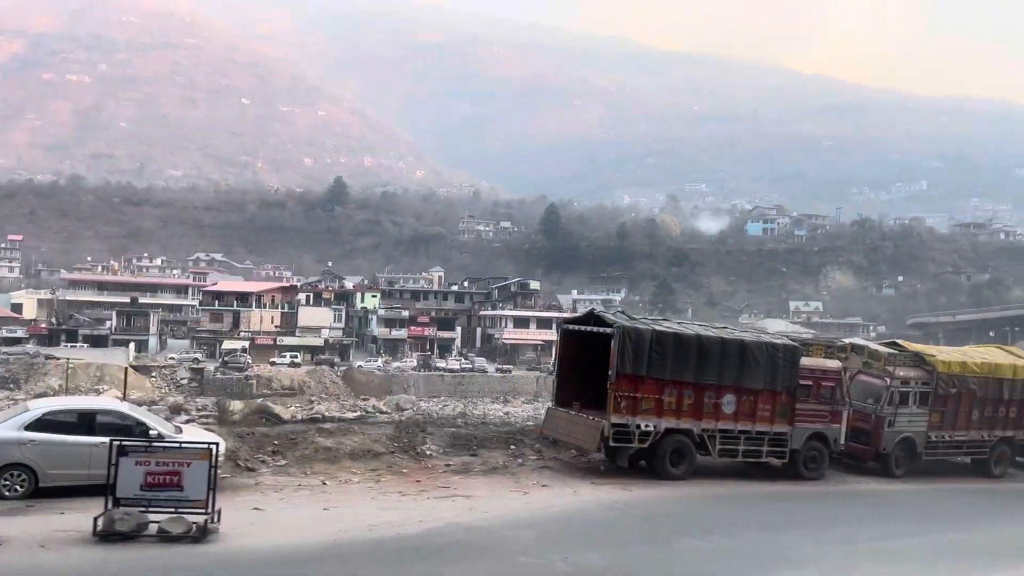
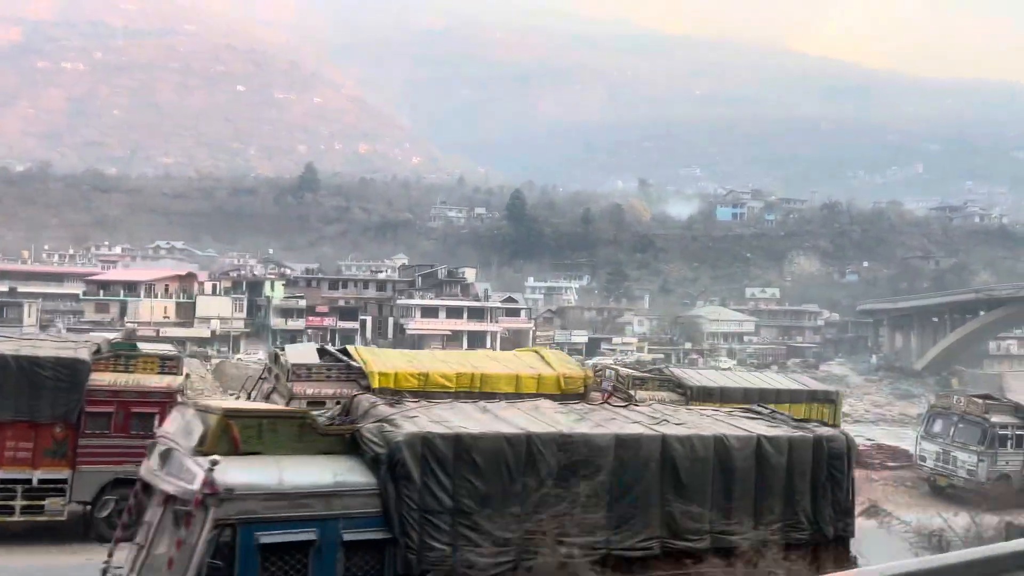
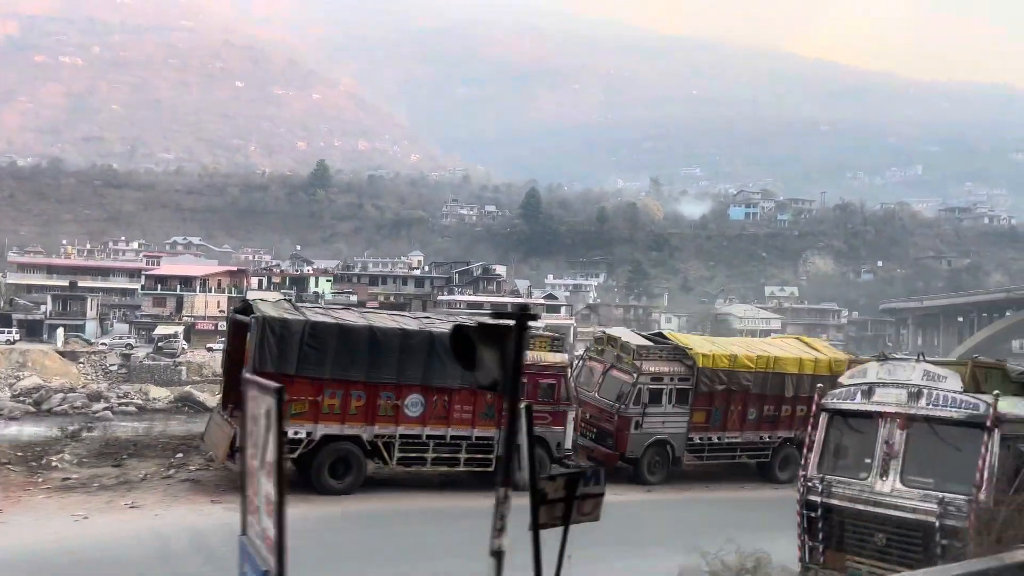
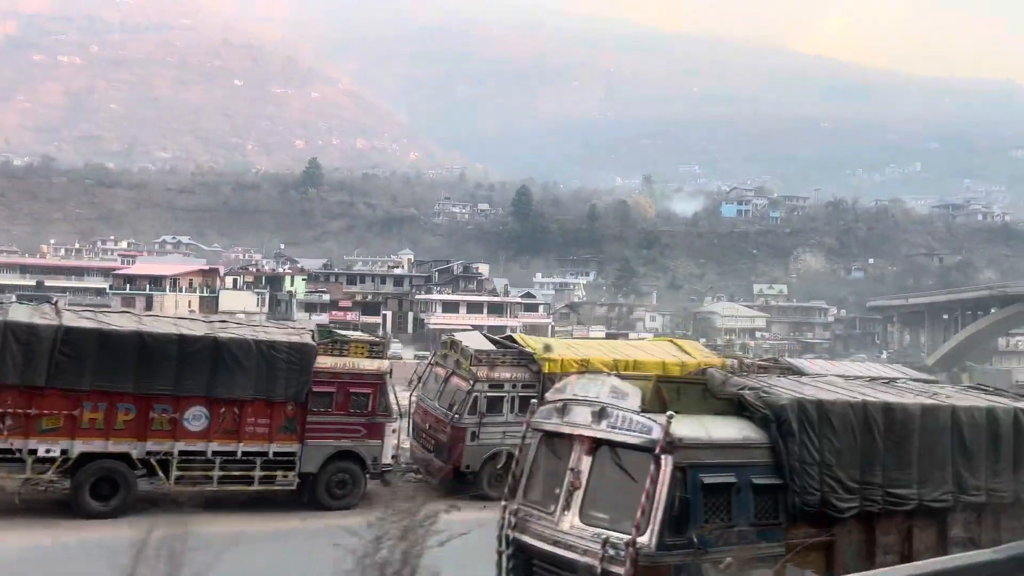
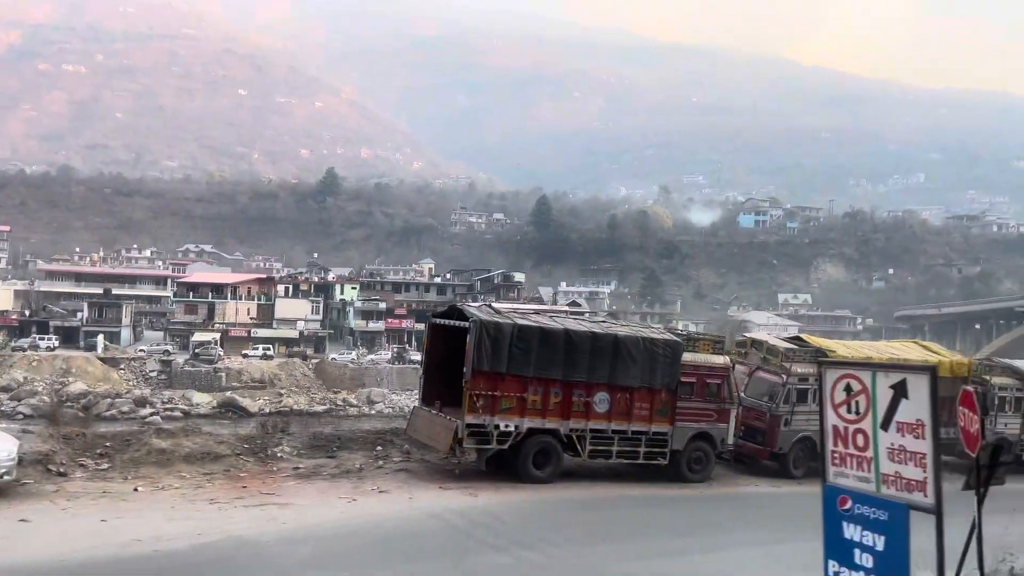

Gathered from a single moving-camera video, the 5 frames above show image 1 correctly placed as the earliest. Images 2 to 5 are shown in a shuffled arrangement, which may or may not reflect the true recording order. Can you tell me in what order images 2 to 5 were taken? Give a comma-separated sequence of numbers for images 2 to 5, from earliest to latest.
5, 3, 4, 2
